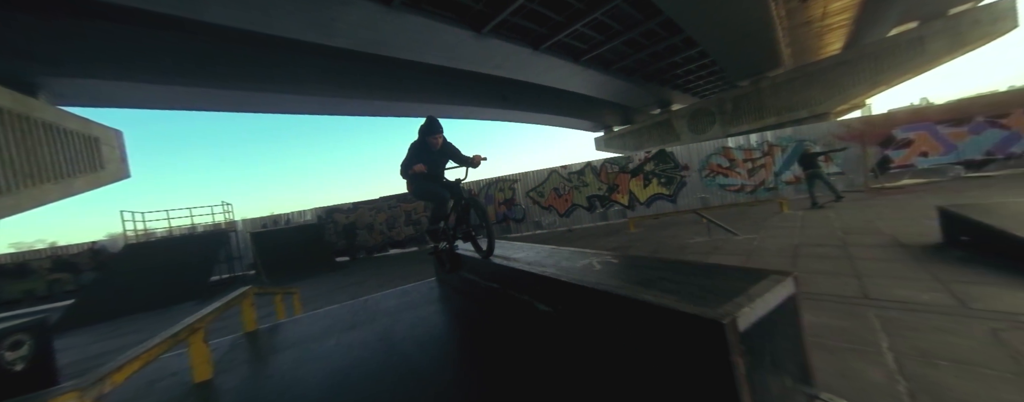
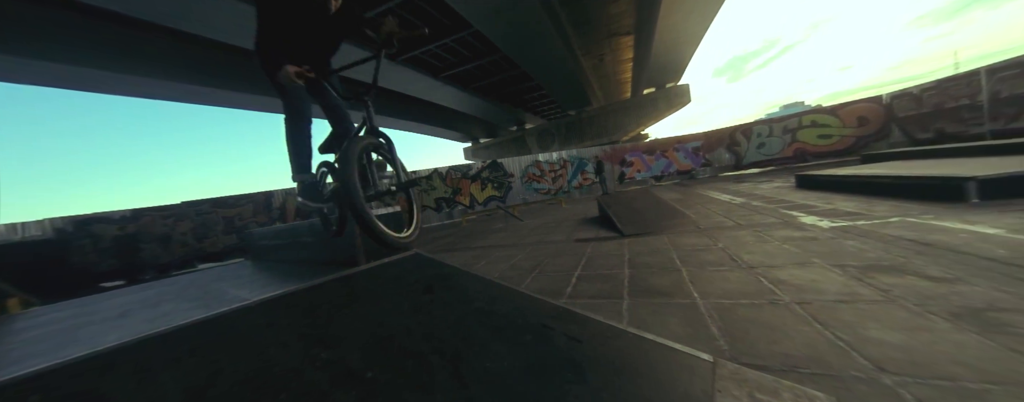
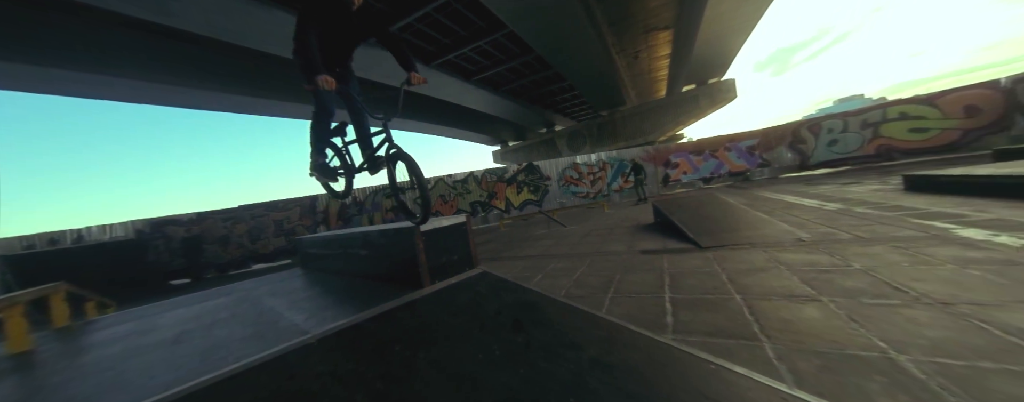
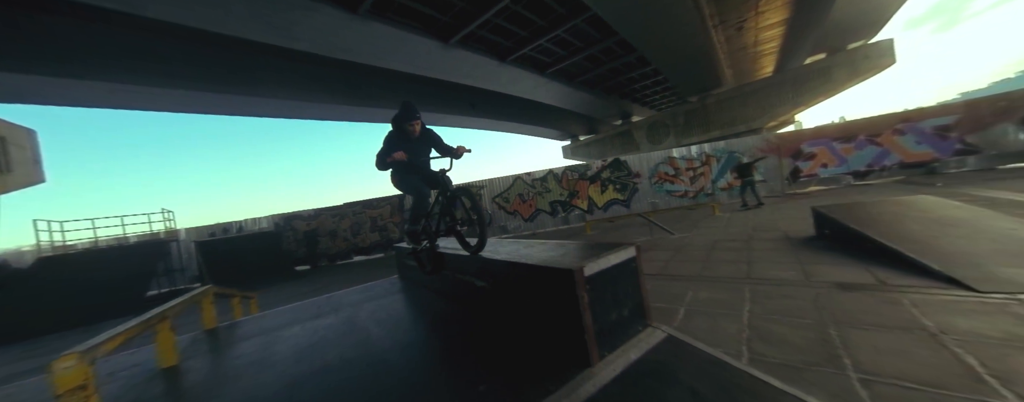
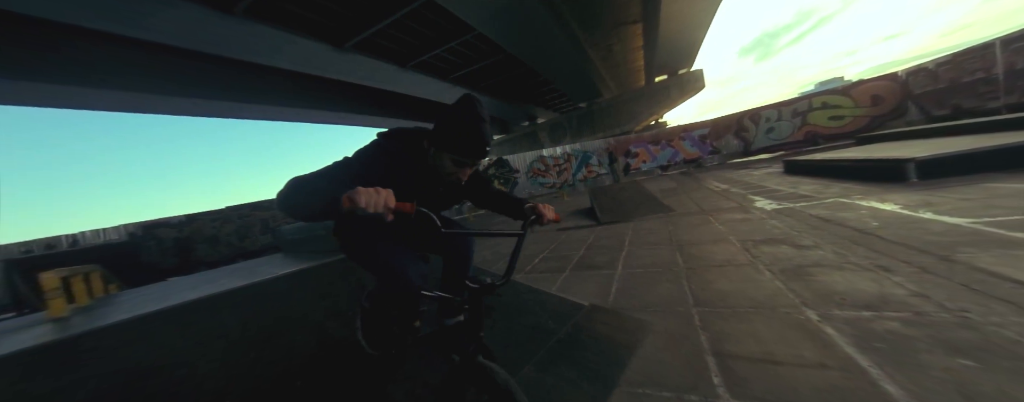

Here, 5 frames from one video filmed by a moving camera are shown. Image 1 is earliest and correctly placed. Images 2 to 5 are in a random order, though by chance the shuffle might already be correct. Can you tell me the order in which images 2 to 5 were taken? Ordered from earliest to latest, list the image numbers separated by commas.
4, 3, 2, 5
